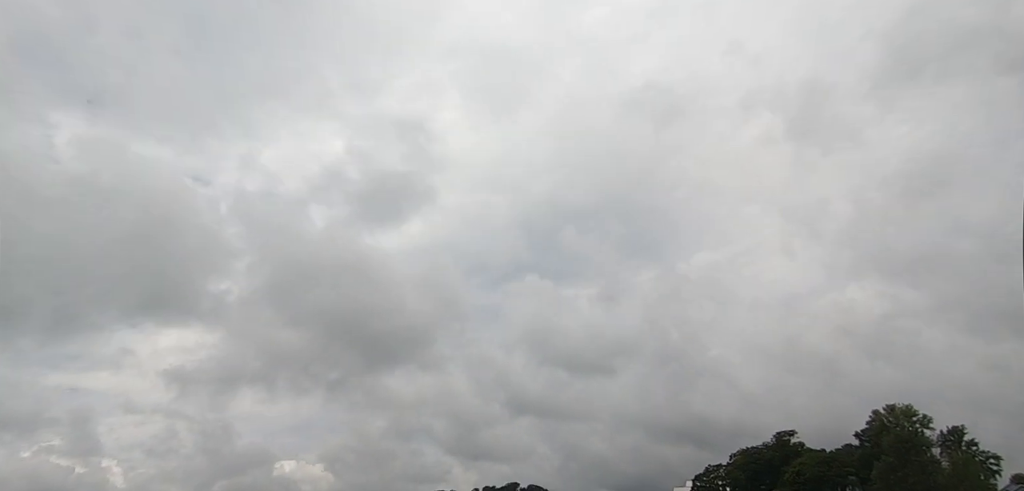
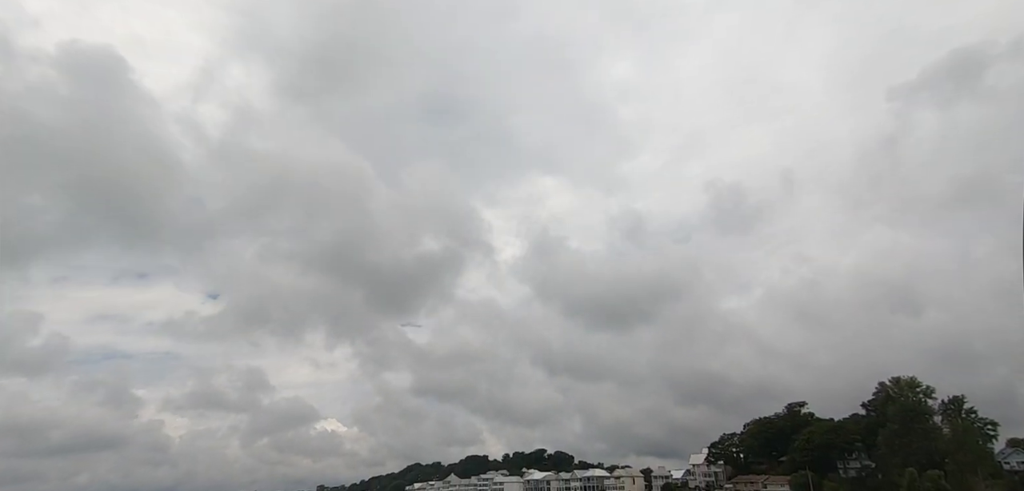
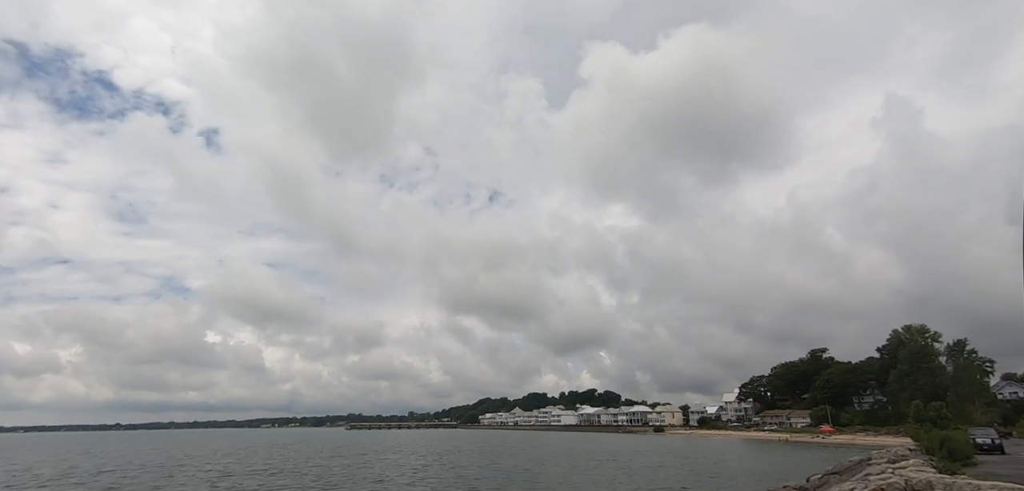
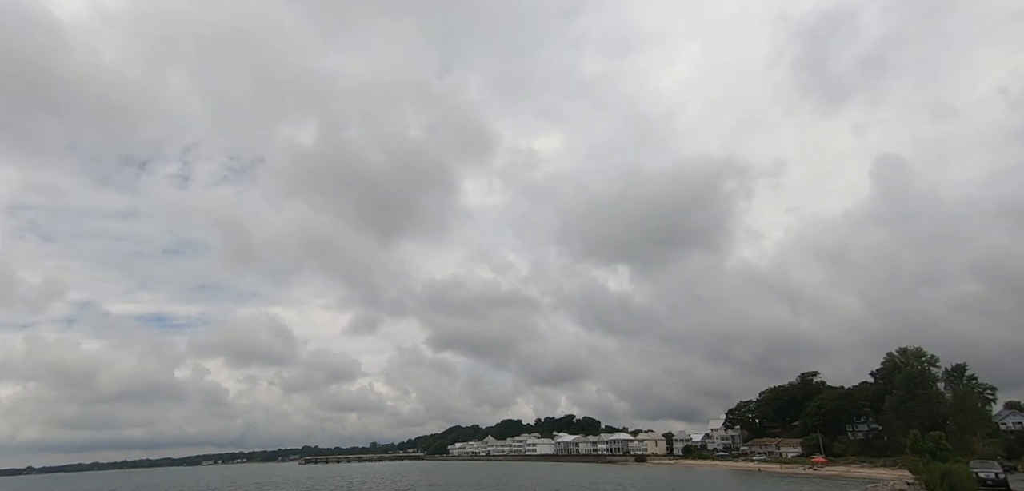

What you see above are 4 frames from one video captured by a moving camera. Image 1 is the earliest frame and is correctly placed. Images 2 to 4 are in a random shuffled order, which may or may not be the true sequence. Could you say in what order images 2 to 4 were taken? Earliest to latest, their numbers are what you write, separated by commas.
2, 4, 3
